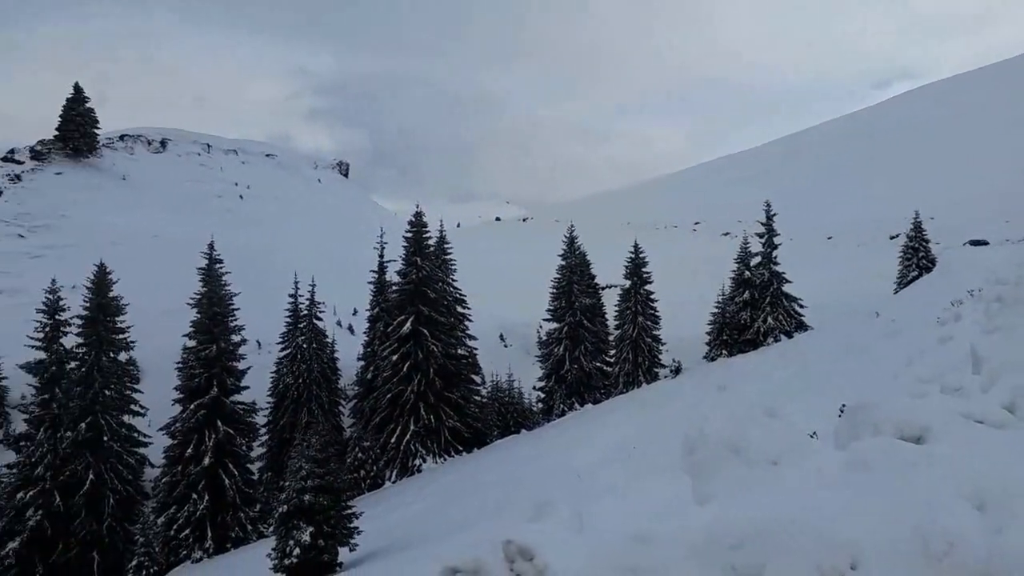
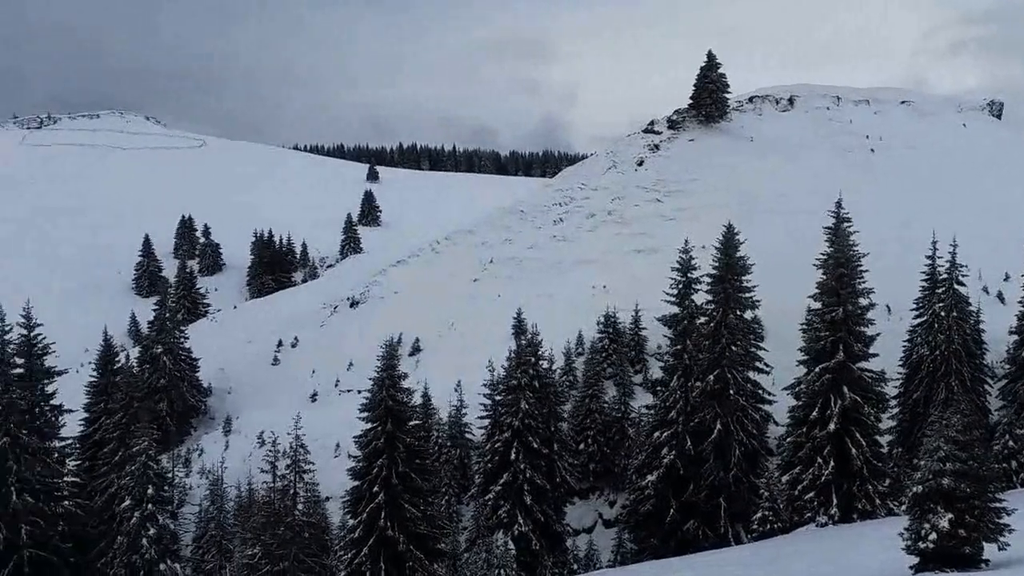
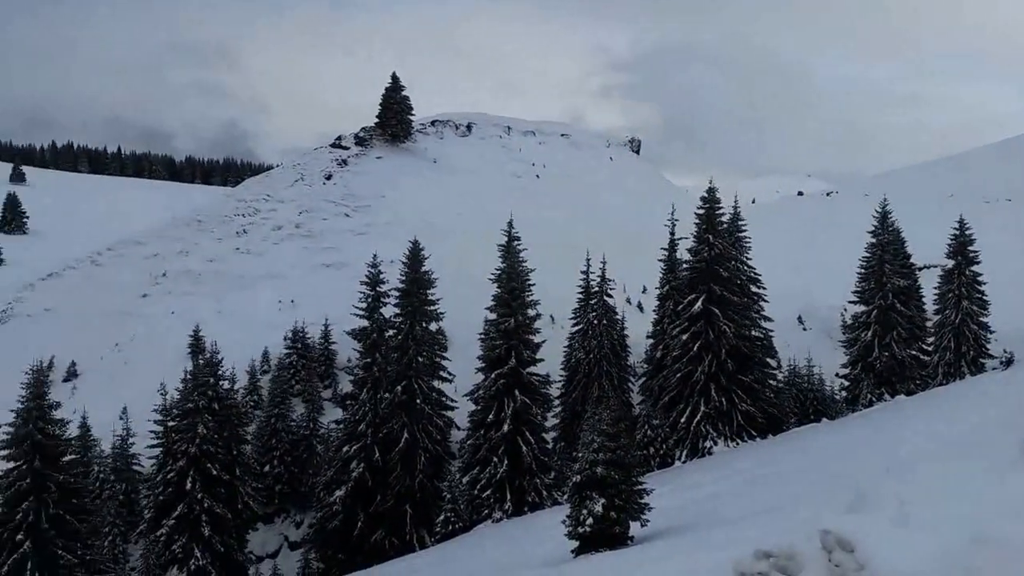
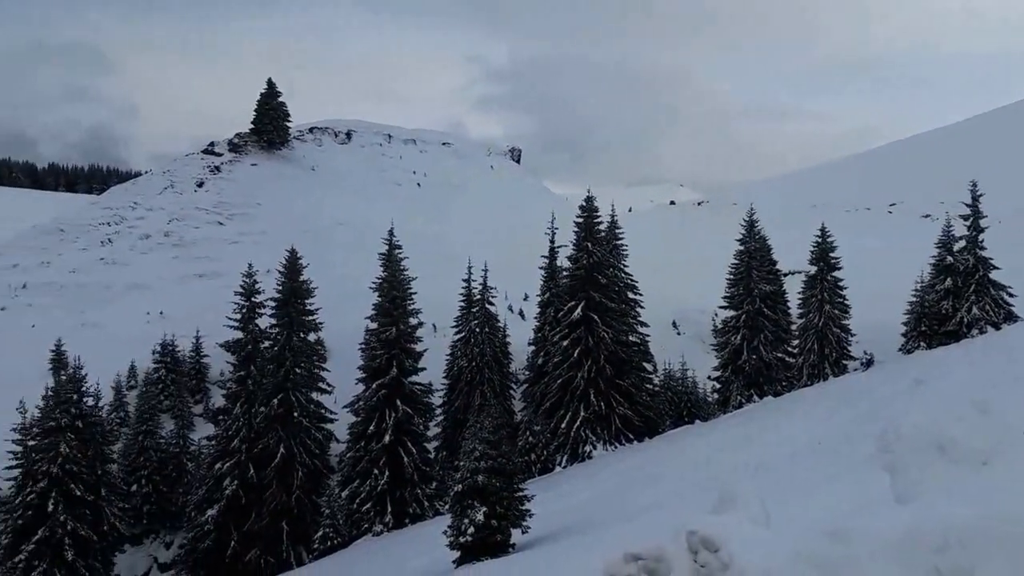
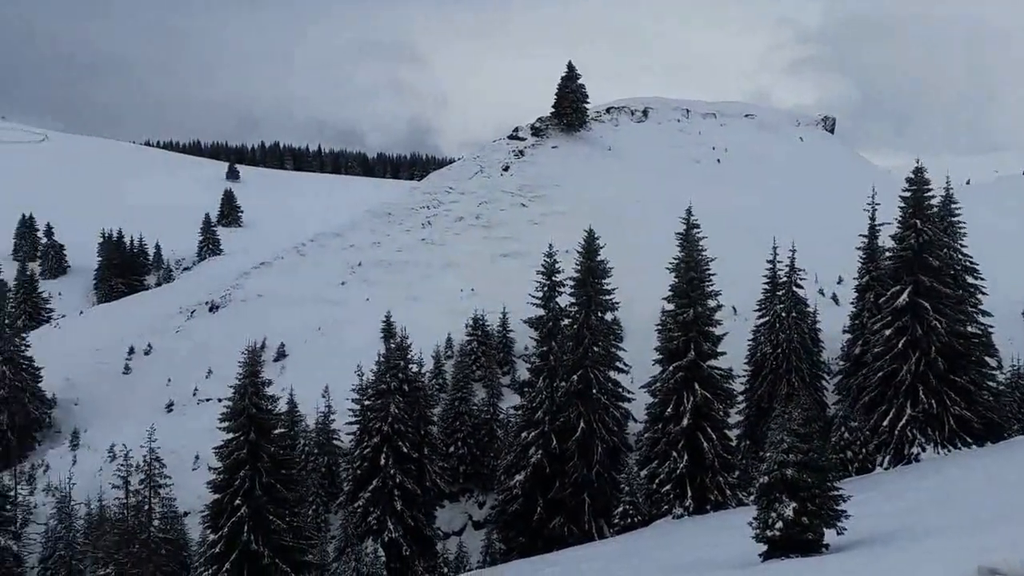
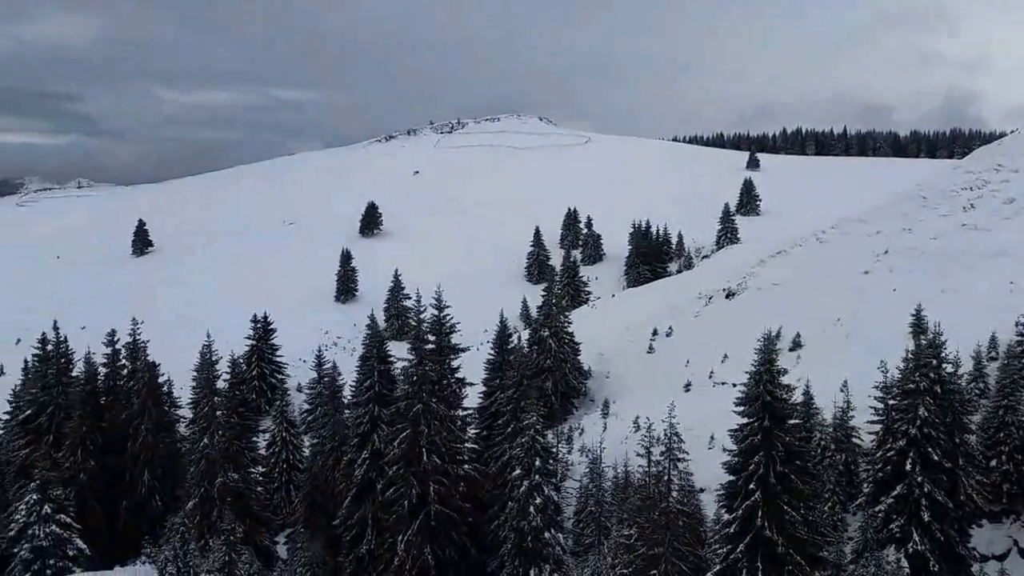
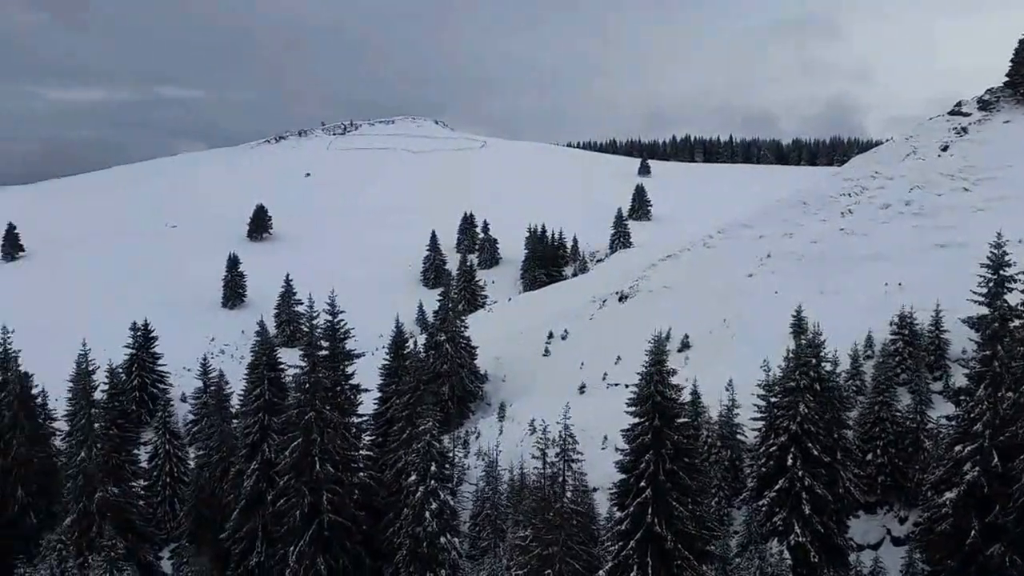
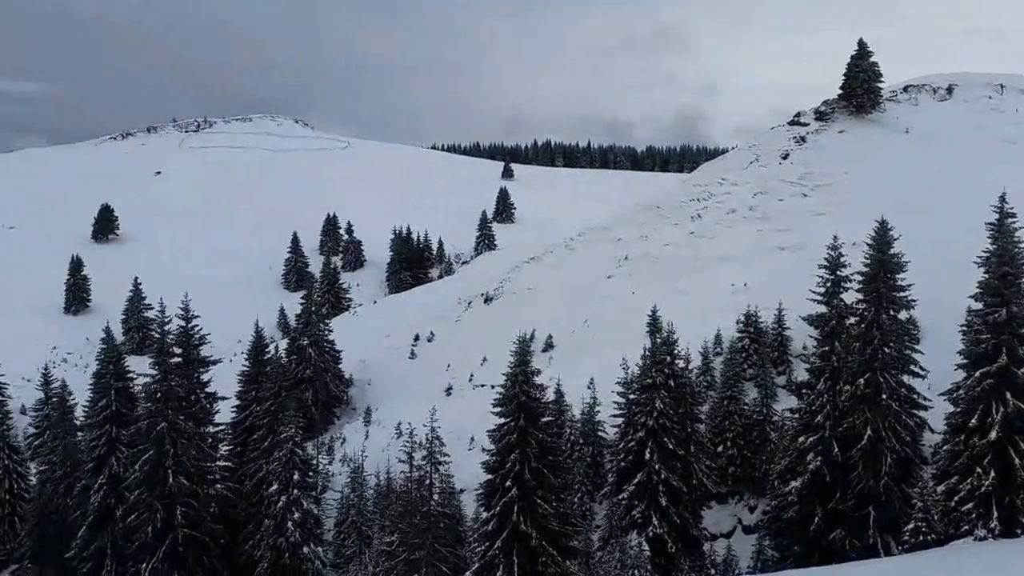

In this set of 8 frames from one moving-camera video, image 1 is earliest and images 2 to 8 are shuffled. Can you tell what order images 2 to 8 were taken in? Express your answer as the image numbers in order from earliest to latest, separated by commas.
4, 3, 5, 2, 8, 7, 6
